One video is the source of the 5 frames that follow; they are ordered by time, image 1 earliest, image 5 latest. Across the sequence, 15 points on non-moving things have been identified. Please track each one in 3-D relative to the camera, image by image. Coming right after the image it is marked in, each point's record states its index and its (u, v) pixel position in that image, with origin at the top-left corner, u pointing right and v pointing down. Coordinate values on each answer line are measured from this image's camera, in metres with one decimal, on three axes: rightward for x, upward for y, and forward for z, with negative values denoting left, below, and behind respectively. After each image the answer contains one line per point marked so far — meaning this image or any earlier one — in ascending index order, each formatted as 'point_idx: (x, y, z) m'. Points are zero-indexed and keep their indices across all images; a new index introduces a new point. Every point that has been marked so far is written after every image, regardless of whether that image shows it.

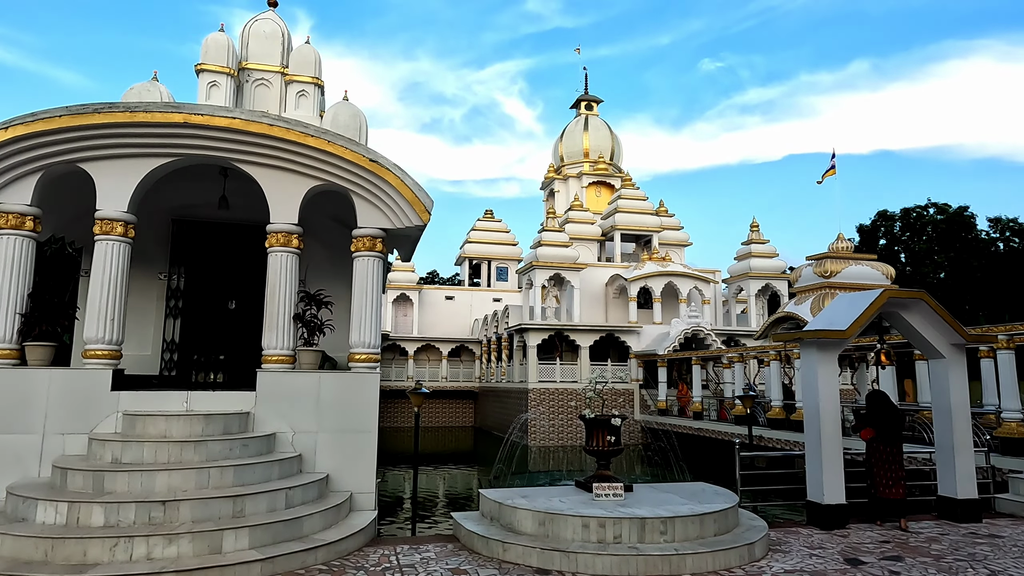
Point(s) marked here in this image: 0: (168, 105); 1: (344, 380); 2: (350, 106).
0: (-3.4, +1.8, +6.7) m
1: (-1.8, -1.0, +7.0) m
2: (-2.4, +2.7, +9.9) m
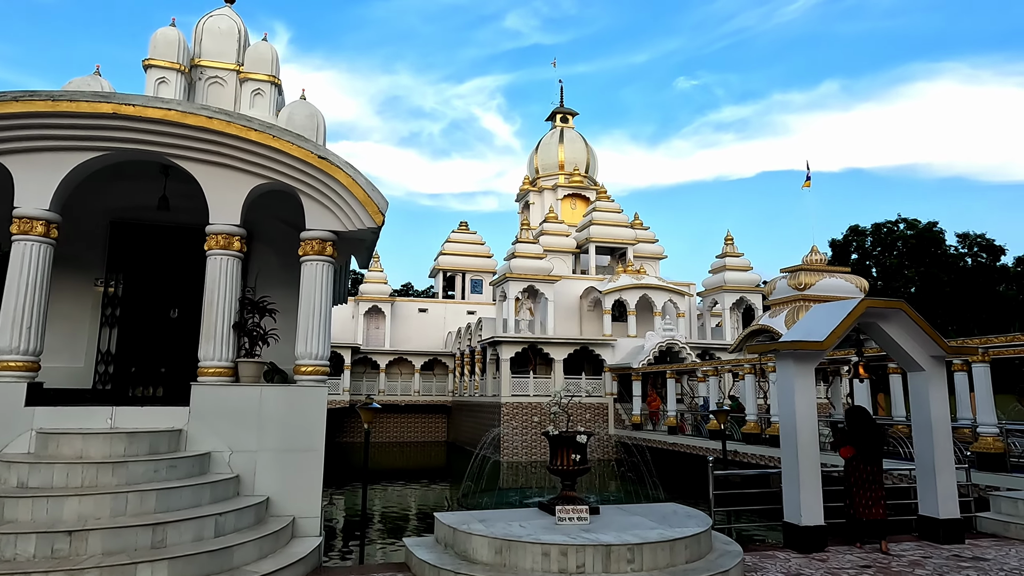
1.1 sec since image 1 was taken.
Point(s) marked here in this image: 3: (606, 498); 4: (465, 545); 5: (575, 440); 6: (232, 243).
0: (-3.8, +1.8, +6.1) m
1: (-2.2, -1.0, +6.4) m
2: (-2.9, +2.6, +9.4) m
3: (+2.2, -4.9, +15.6) m
4: (-0.4, -2.2, +5.6) m
5: (+0.7, -1.6, +7.1) m
6: (-2.8, +0.4, +6.6) m
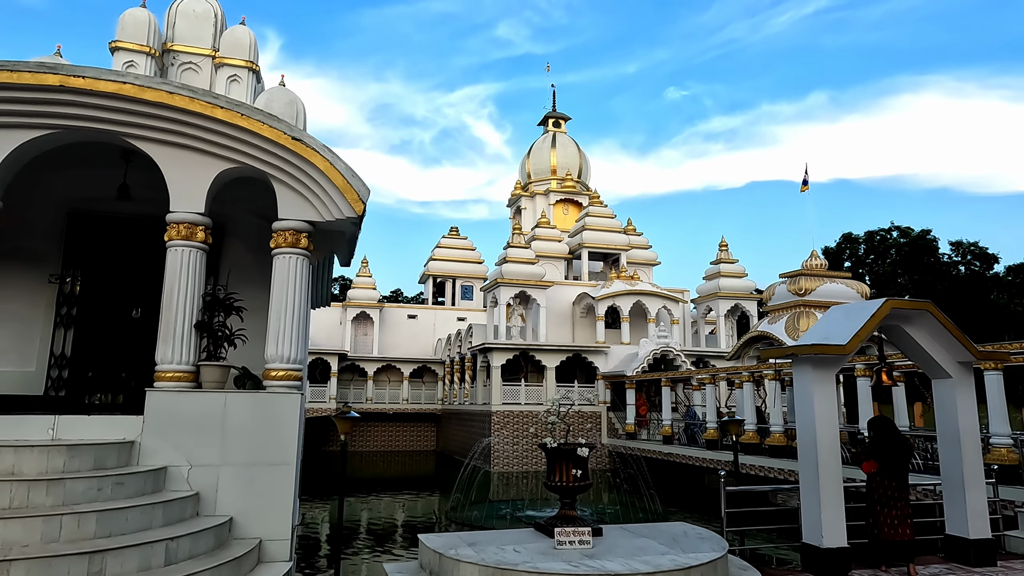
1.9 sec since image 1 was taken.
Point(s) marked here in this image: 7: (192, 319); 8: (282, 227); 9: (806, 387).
0: (-3.9, +1.8, +5.5) m
1: (-2.2, -1.0, +5.8) m
2: (-3.0, +2.6, +8.8) m
3: (+2.0, -5.0, +14.9) m
4: (-0.4, -2.1, +5.0) m
5: (+0.6, -1.6, +6.5) m
6: (-2.8, +0.5, +5.9) m
7: (-2.8, -0.3, +5.8) m
8: (-2.1, +0.6, +6.1) m
9: (+2.9, -1.0, +6.5) m
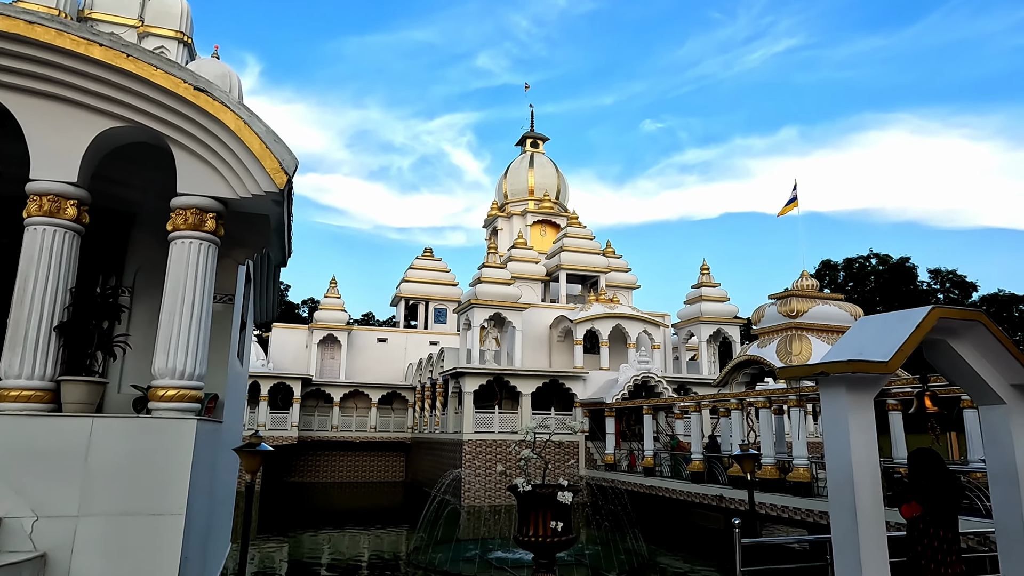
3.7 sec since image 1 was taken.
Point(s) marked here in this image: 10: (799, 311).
0: (-4.1, +1.9, +4.1) m
1: (-2.5, -0.9, +4.3) m
2: (-3.3, +2.5, +7.5) m
3: (+1.4, -5.4, +13.5) m
4: (-0.7, -2.0, +3.6) m
5: (+0.3, -1.6, +5.1) m
6: (-3.1, +0.5, +4.6) m
7: (-3.1, -0.2, +4.4) m
8: (-2.4, +0.6, +4.8) m
9: (+2.6, -1.0, +5.3) m
10: (+7.1, -0.6, +16.5) m
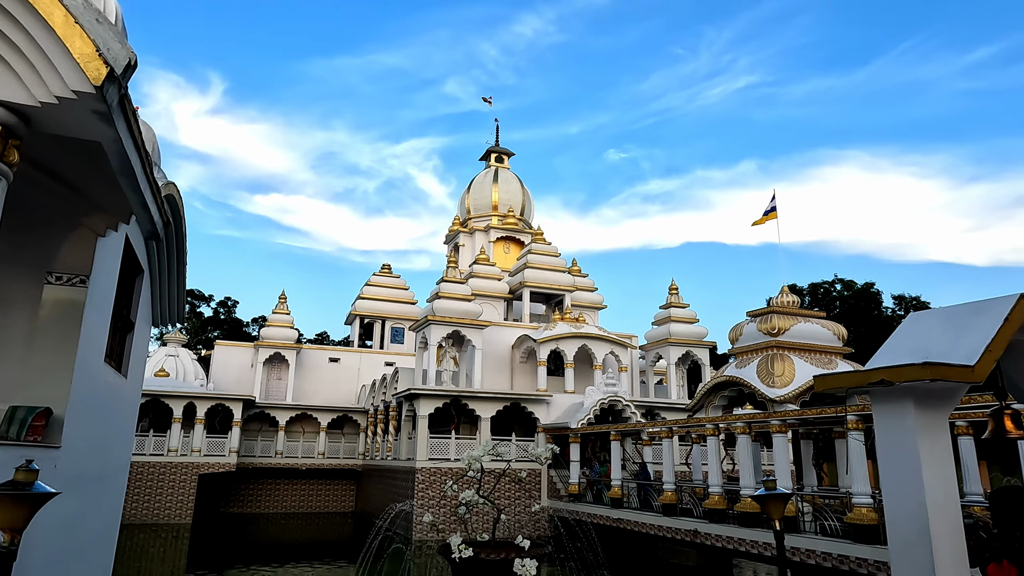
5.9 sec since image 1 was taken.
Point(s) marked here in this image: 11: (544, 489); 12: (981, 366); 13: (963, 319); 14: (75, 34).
0: (-4.3, +2.2, +2.4) m
1: (-2.8, -0.7, +2.6) m
2: (-3.7, +2.7, +5.9) m
3: (+0.5, -5.5, +11.7) m
4: (-0.9, -1.8, +1.9) m
5: (0.0, -1.4, +3.5) m
6: (-3.3, +0.8, +2.9) m
7: (-3.3, 0.0, +2.7) m
8: (-2.7, +0.8, +3.1) m
9: (+2.3, -0.9, +3.8) m
10: (+6.1, -0.9, +15.3) m
11: (+1.0, -6.0, +19.9) m
12: (+2.6, -0.4, +3.8) m
13: (+2.9, -0.2, +4.2) m
14: (-2.0, +1.2, +3.1) m
